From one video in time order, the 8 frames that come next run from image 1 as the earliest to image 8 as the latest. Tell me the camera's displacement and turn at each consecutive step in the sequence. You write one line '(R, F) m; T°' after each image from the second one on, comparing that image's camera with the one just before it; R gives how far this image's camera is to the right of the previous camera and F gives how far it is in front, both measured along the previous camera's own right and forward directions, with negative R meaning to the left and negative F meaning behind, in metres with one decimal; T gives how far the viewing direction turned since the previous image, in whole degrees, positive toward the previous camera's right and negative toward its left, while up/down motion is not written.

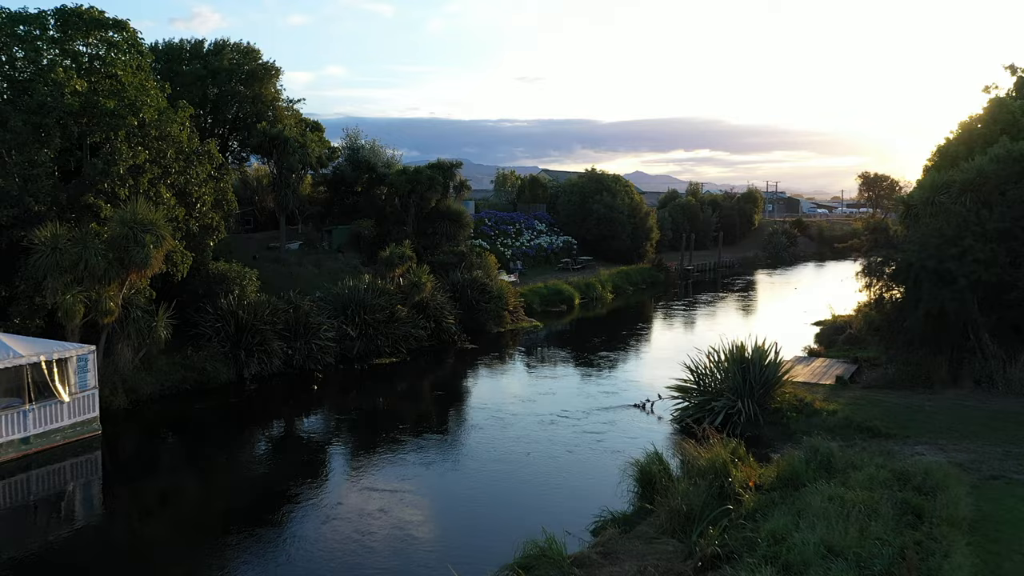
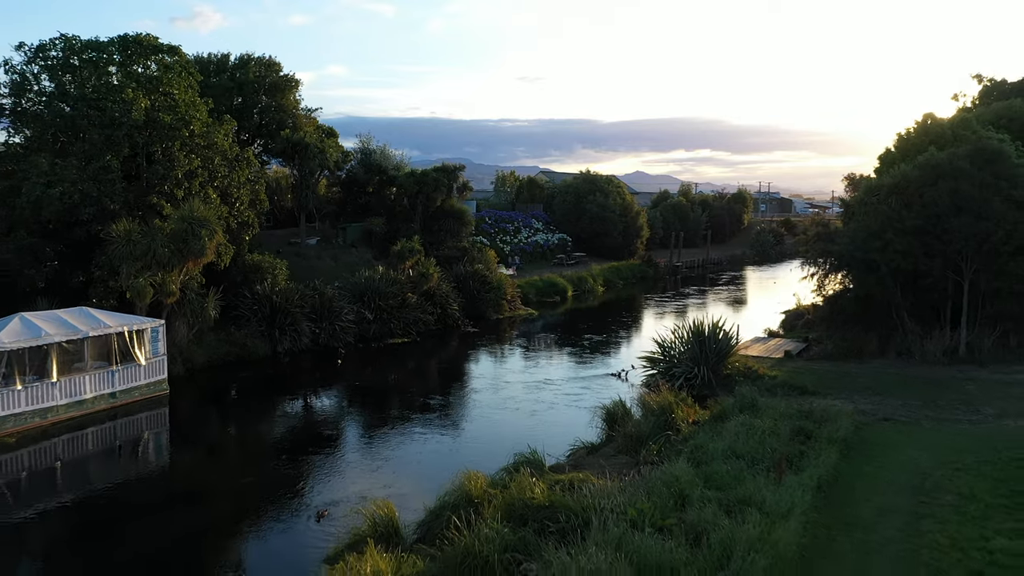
(+0.1, -2.9) m; 0°
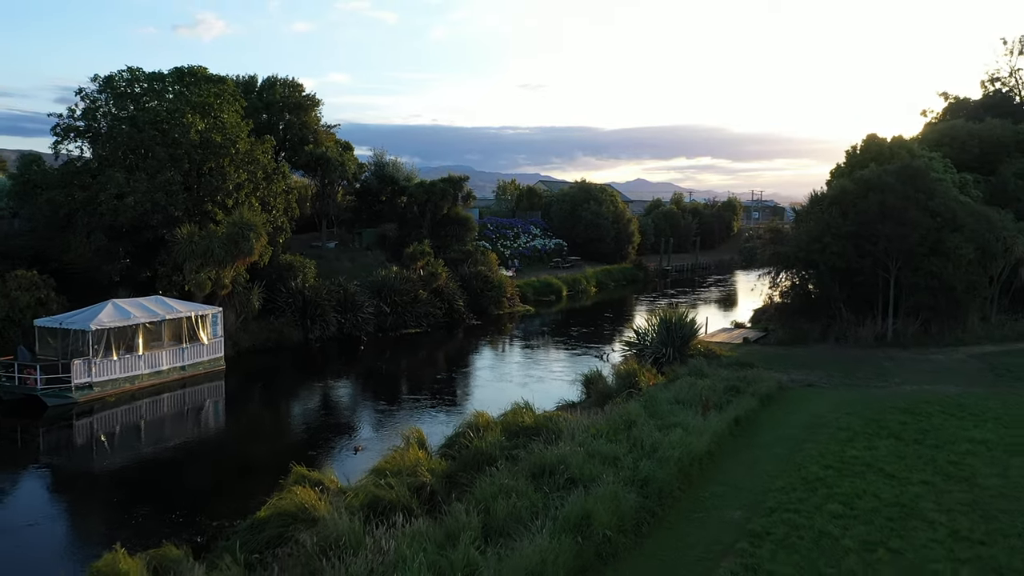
(+0.1, -3.4) m; 0°
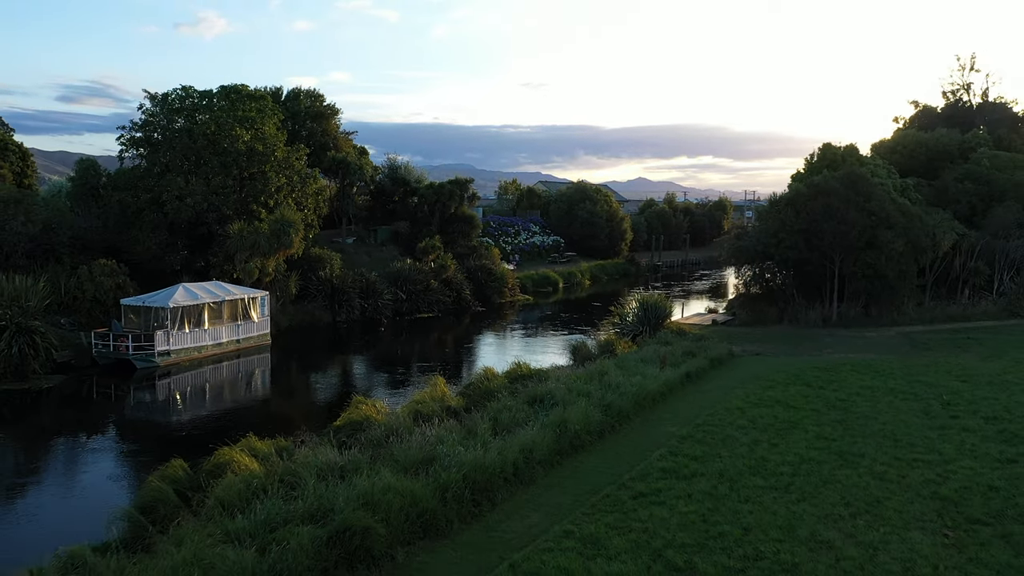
(0.0, -3.7) m; 0°
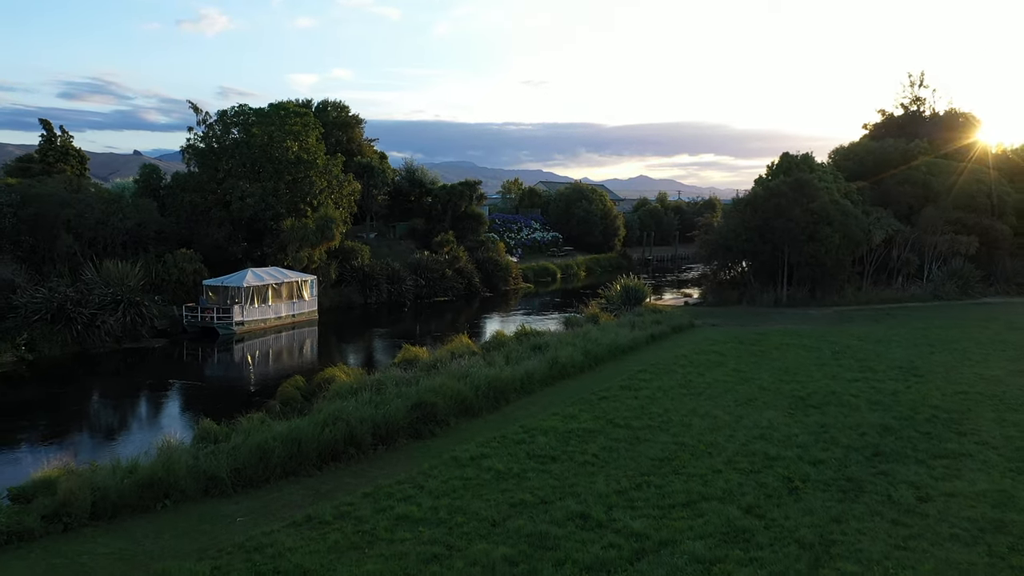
(-0.1, -5.1) m; 0°
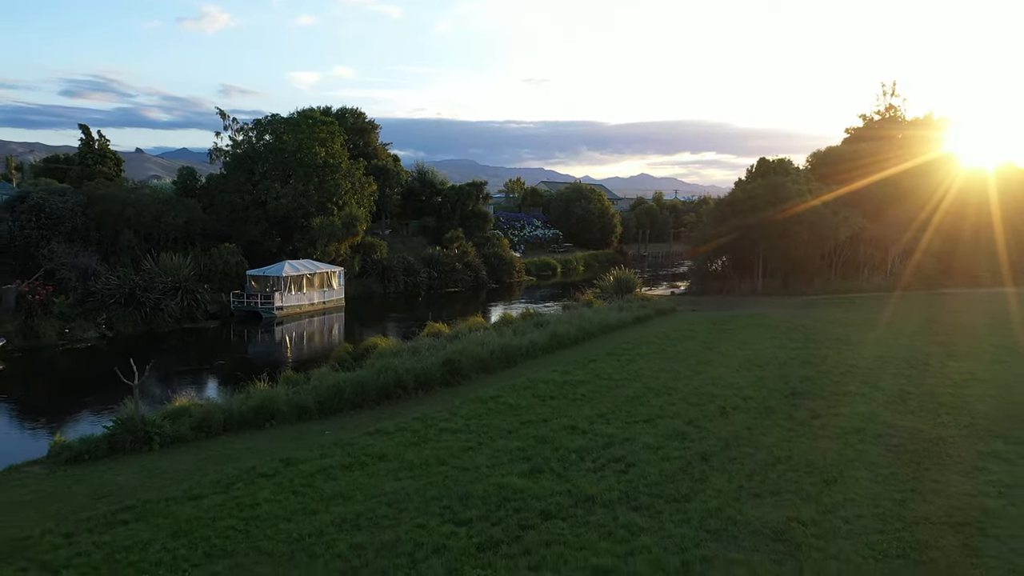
(-0.1, -3.7) m; 0°
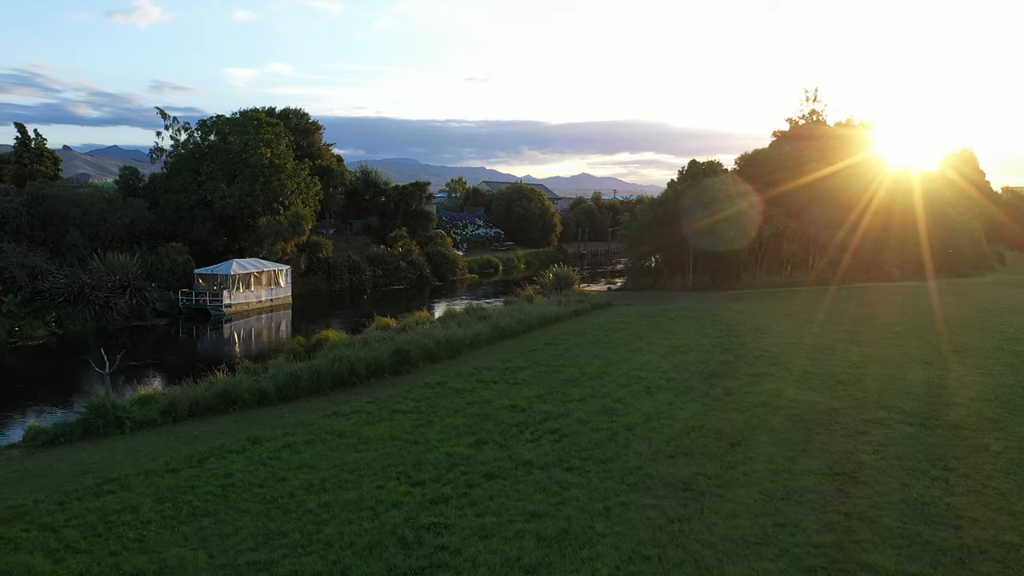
(-0.1, -1.3) m; +4°
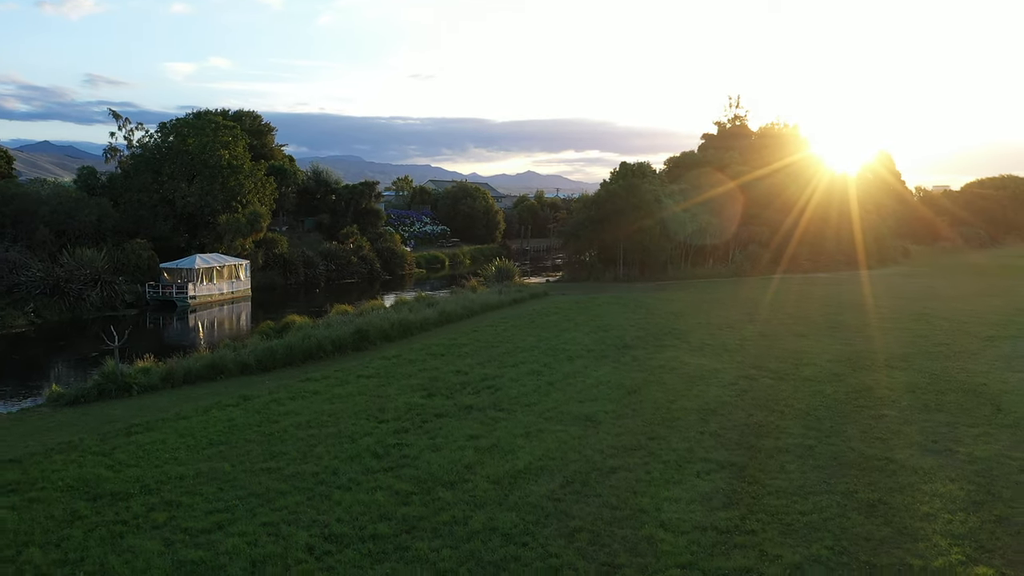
(0.0, -2.9) m; +4°
